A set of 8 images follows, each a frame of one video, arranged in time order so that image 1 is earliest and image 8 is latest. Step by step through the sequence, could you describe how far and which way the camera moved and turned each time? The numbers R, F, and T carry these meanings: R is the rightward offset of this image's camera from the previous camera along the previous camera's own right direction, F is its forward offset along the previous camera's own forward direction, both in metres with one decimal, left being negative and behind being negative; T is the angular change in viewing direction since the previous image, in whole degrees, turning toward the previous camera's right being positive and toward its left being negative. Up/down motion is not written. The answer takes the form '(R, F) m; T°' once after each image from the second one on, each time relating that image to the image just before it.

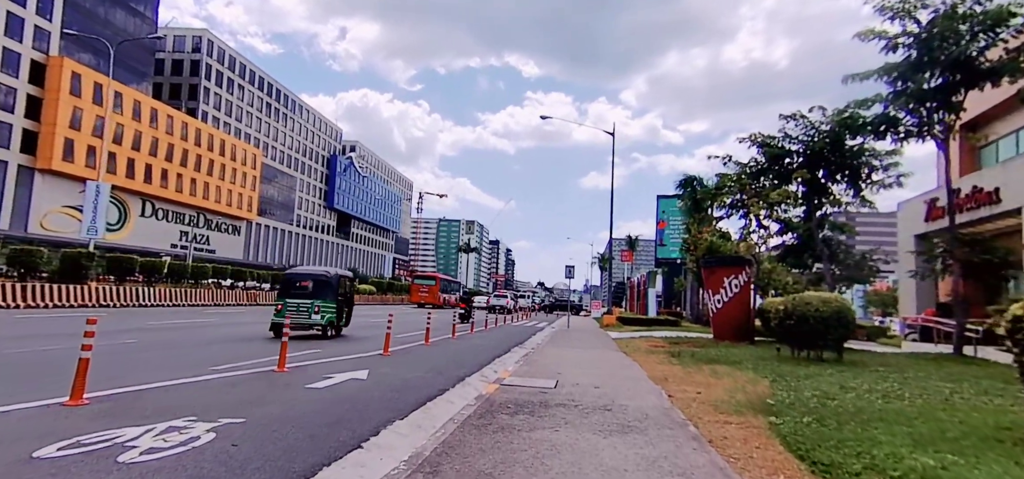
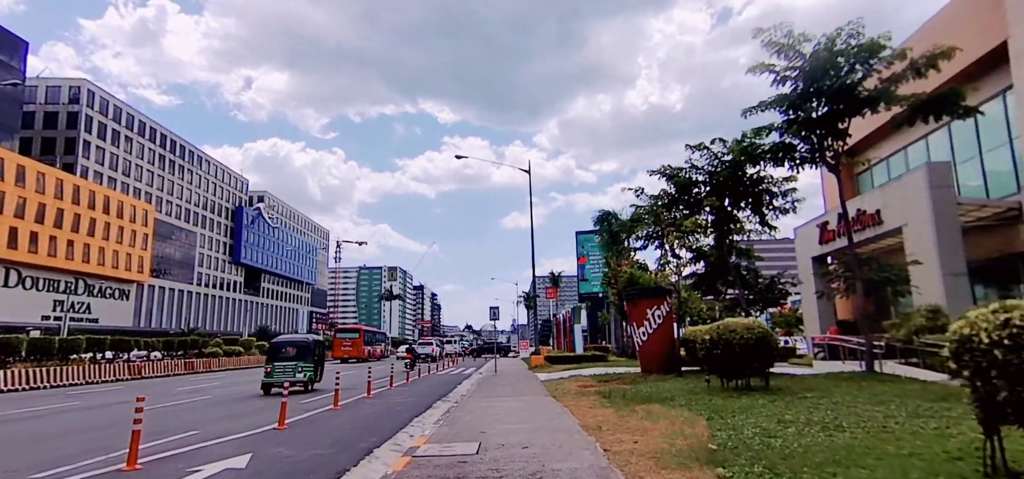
(+0.3, +0.9) m; +8°
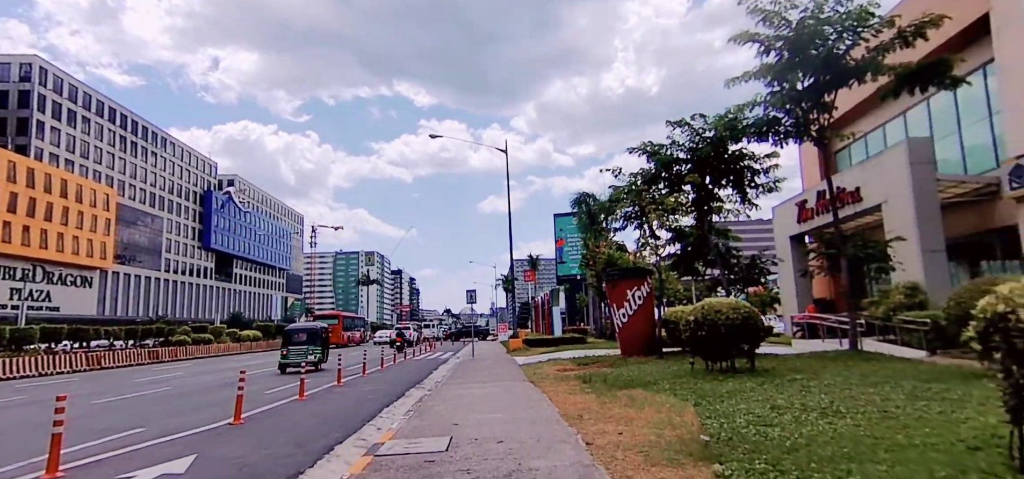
(+0.1, +0.8) m; +2°
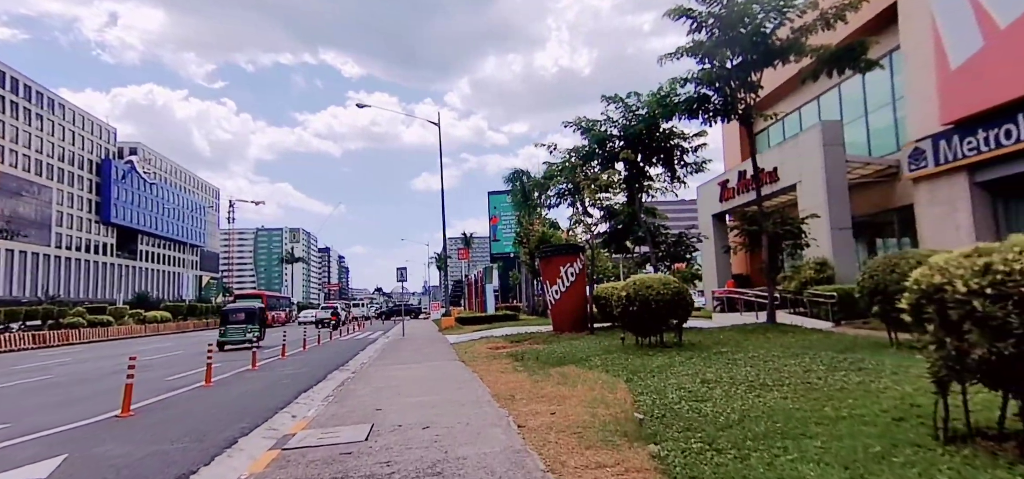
(+0.1, +0.5) m; +7°
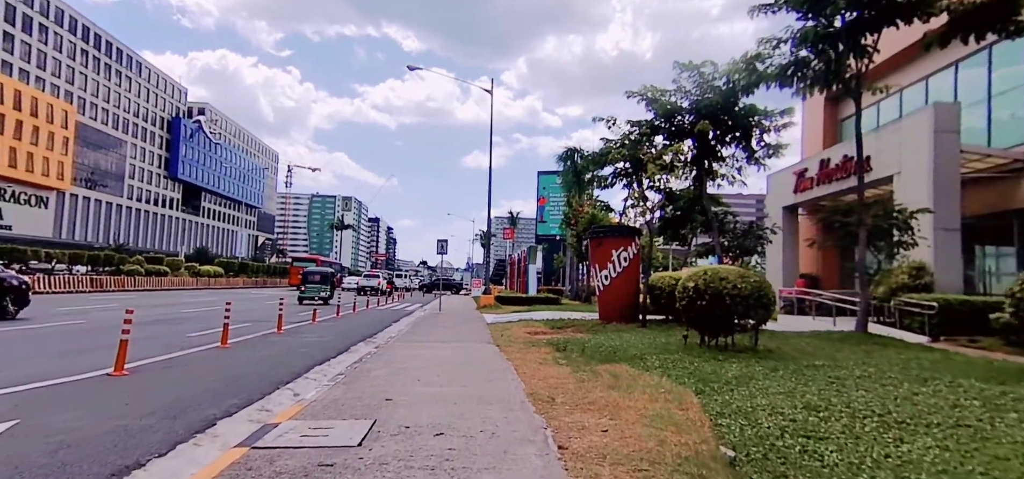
(-0.1, +1.7) m; -5°
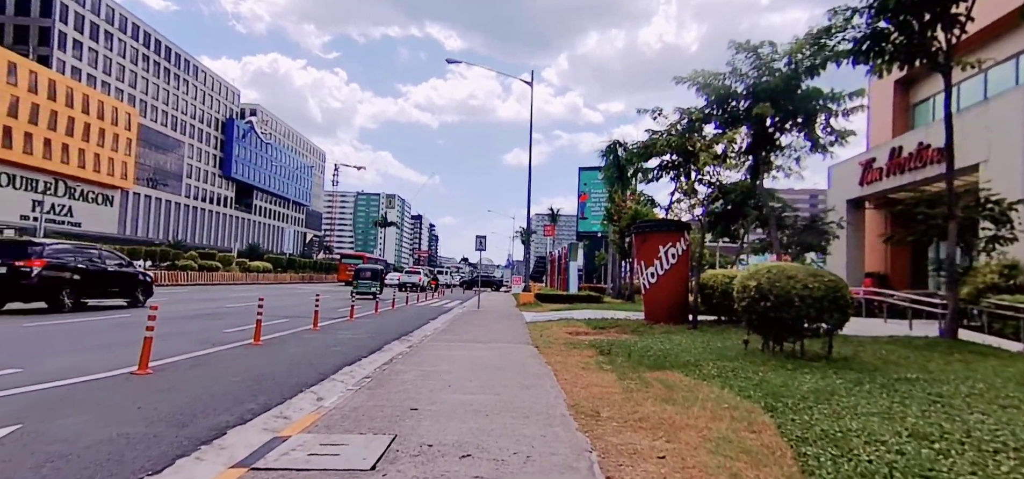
(0.0, +0.8) m; -4°
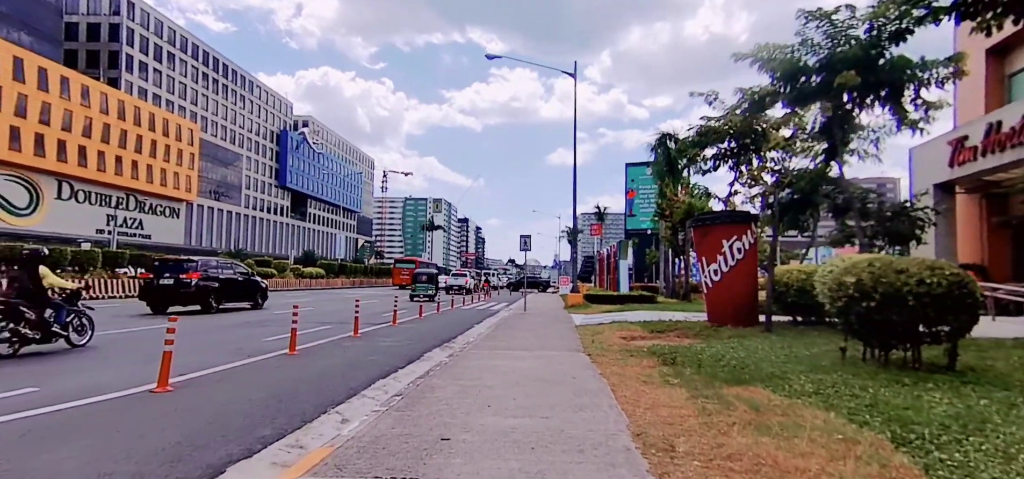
(0.0, +1.1) m; -5°
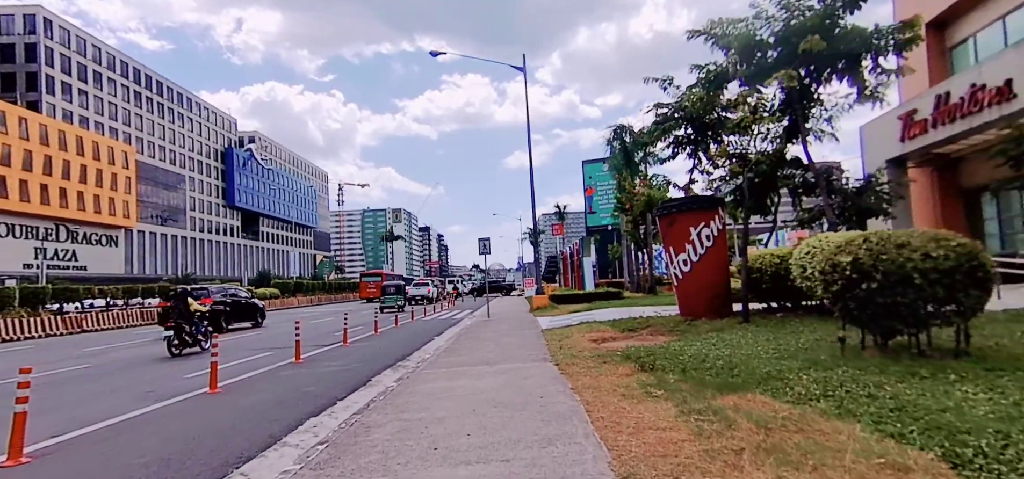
(+0.2, +1.3) m; +4°
